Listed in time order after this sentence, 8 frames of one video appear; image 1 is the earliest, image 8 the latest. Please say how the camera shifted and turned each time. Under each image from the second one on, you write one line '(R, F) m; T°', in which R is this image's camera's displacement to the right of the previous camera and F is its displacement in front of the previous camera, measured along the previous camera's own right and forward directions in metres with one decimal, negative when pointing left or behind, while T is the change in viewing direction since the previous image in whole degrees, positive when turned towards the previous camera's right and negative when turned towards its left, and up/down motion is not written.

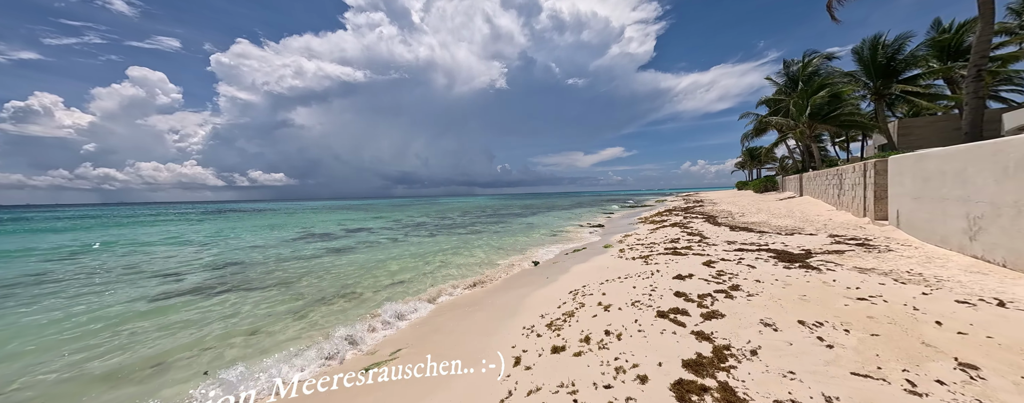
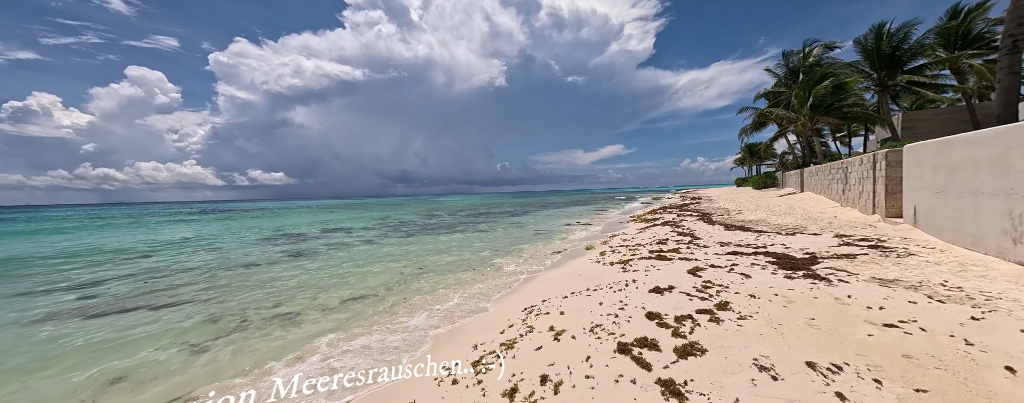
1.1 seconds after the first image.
(+1.1, +1.1) m; 0°
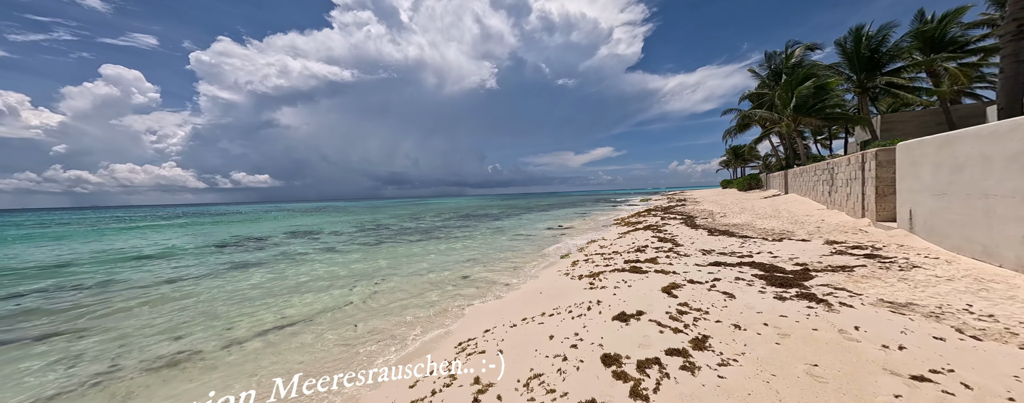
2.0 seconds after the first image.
(+0.9, +1.0) m; +2°
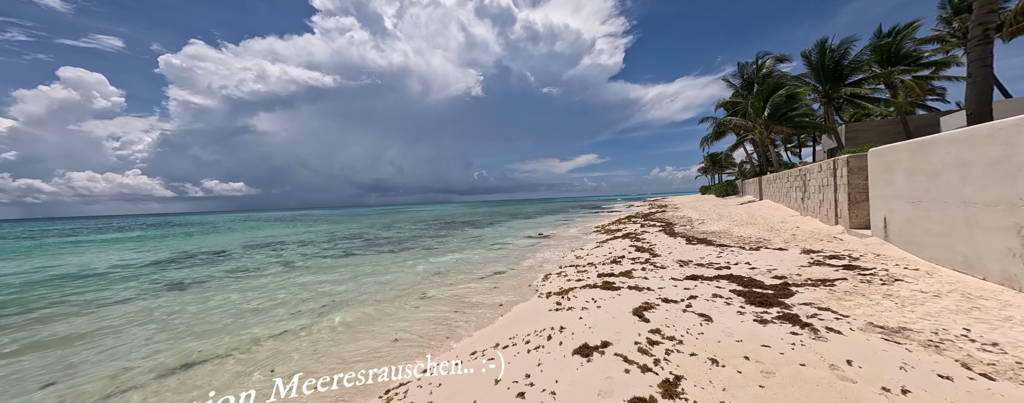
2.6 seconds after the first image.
(+0.6, +0.6) m; +3°
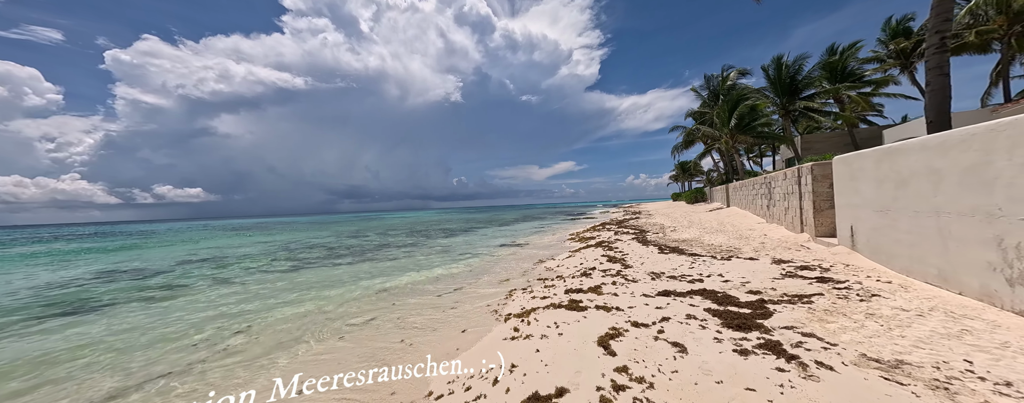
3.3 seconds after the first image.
(+0.5, +0.7) m; +4°
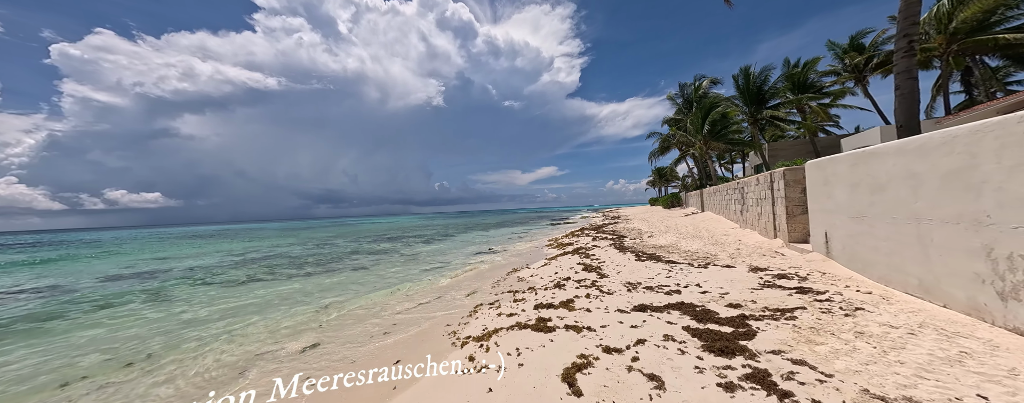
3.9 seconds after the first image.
(+0.4, +0.6) m; +4°
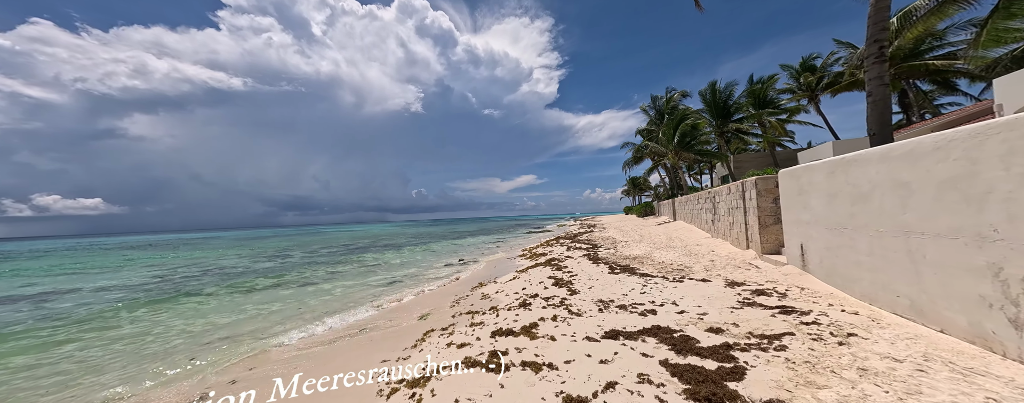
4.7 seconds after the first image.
(+0.4, +0.8) m; +4°
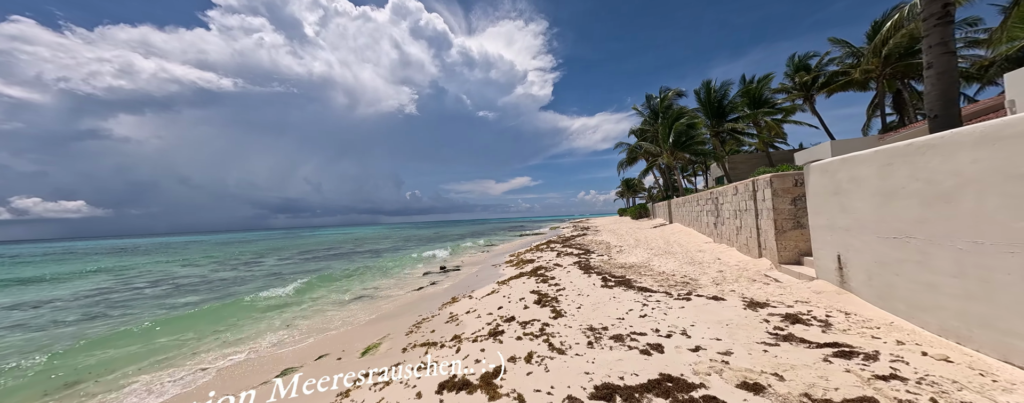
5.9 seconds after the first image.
(+0.5, +1.3) m; +1°
